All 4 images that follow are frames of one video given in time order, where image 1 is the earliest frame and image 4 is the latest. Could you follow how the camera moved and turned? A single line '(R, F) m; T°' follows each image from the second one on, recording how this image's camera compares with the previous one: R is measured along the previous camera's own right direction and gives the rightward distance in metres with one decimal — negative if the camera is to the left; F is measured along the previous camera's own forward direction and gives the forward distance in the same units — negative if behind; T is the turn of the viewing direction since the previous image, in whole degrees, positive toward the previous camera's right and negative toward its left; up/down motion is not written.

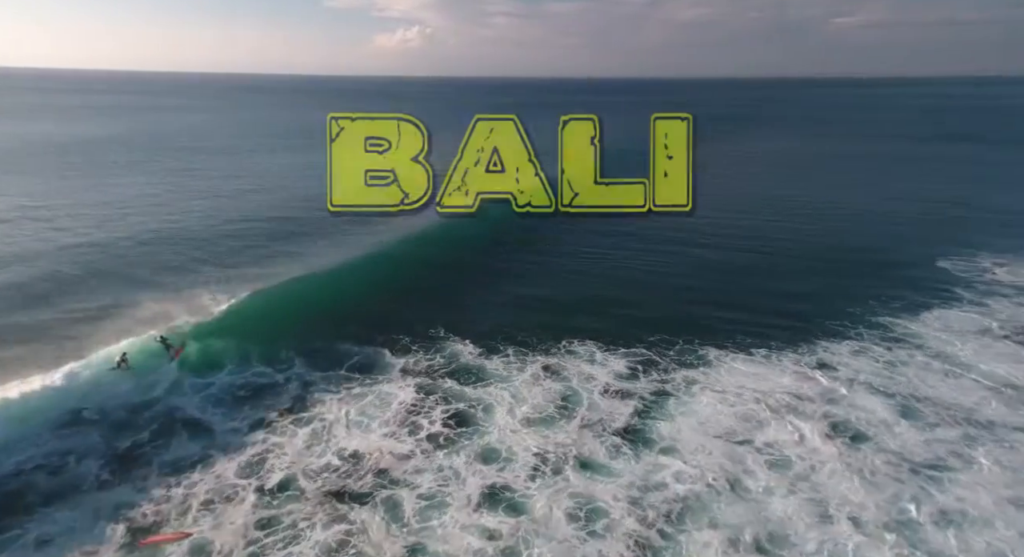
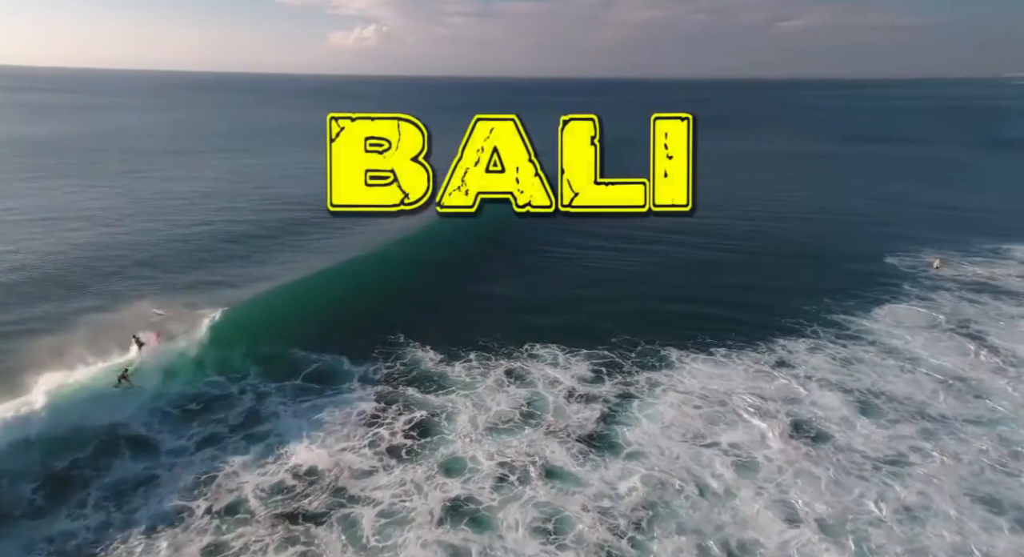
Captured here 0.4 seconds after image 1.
(0.0, +0.7) m; +4°
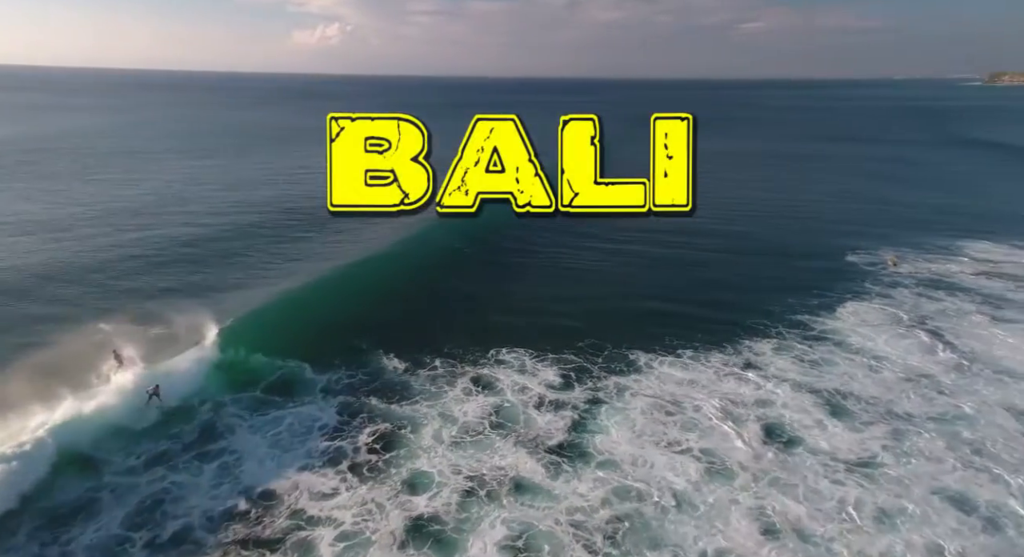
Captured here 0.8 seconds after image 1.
(+0.1, +1.0) m; +3°
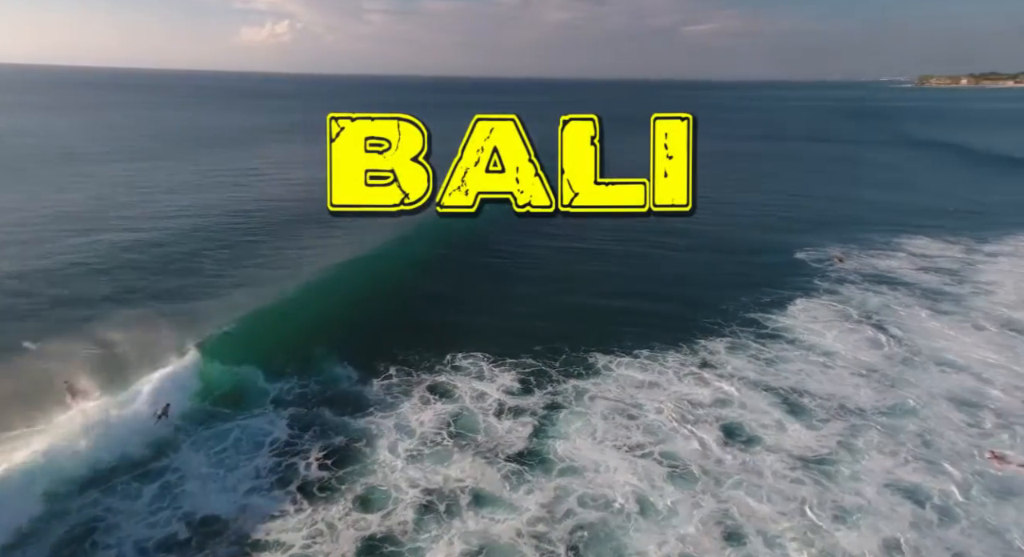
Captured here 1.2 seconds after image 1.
(0.0, +0.8) m; +4°
